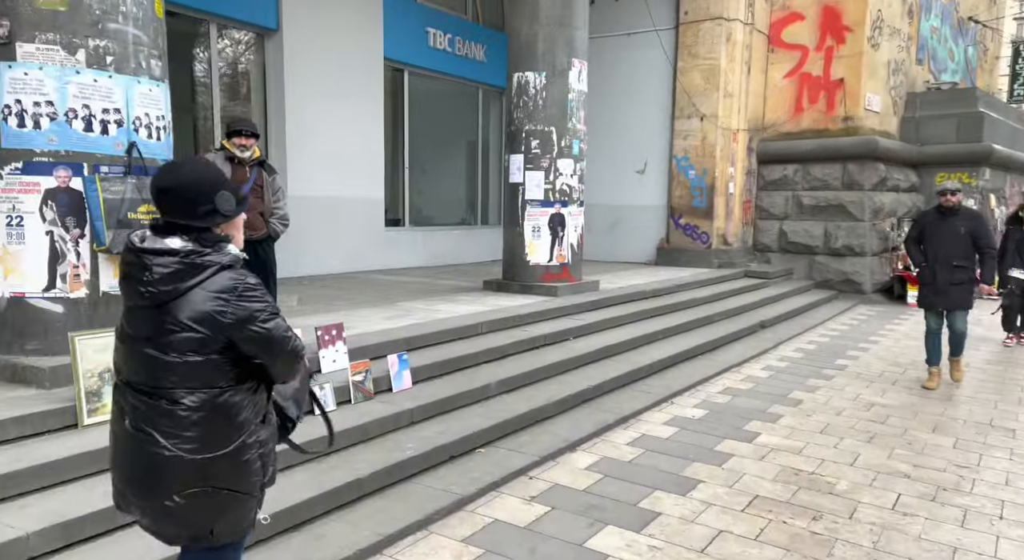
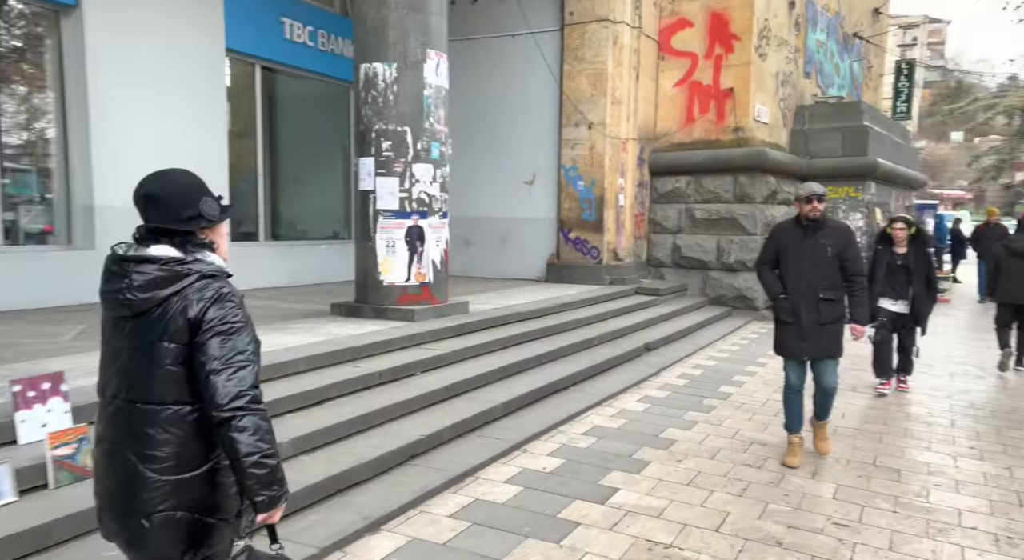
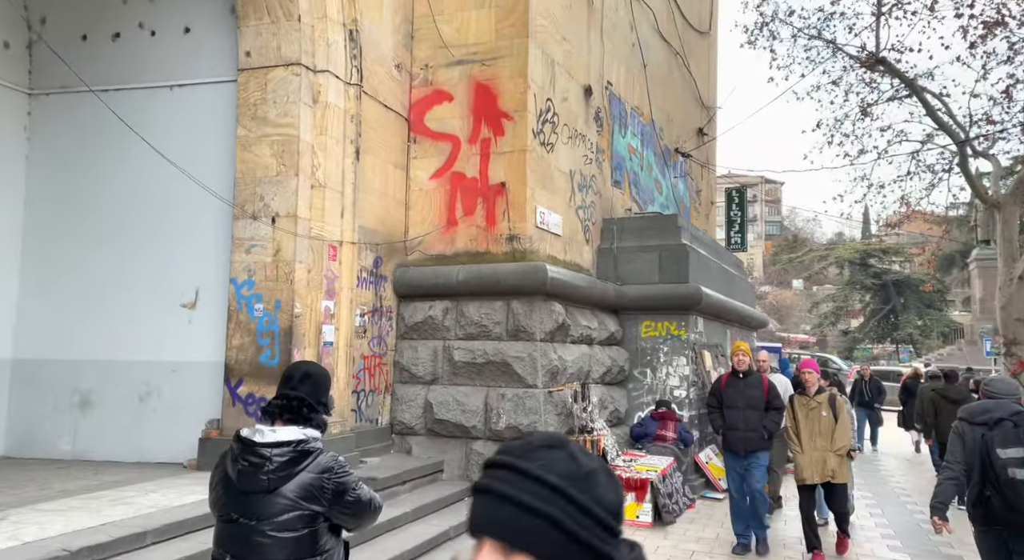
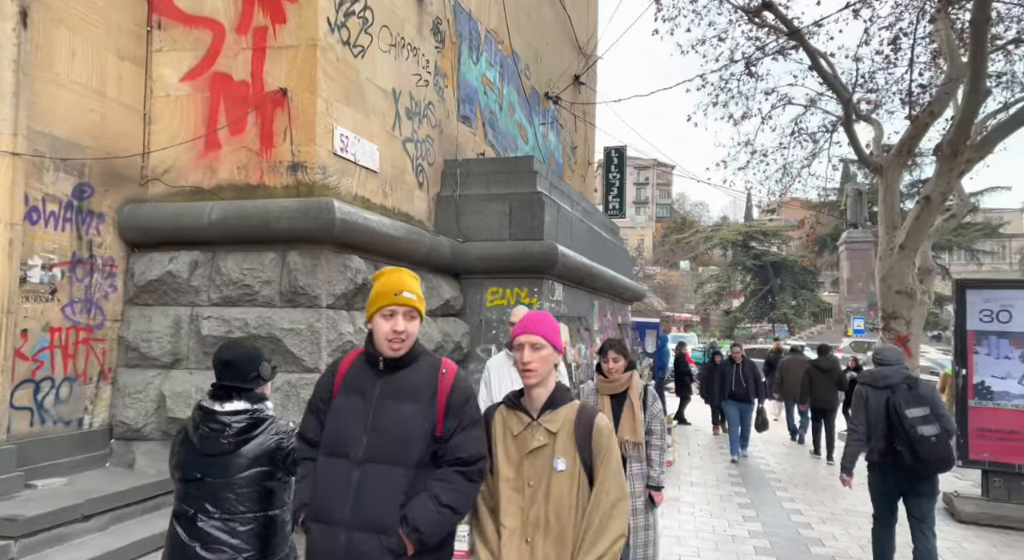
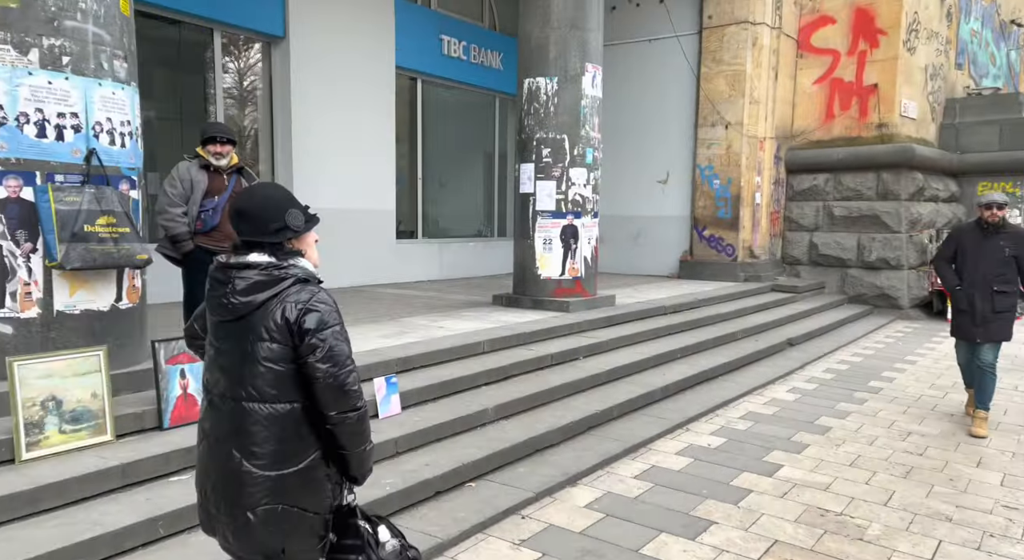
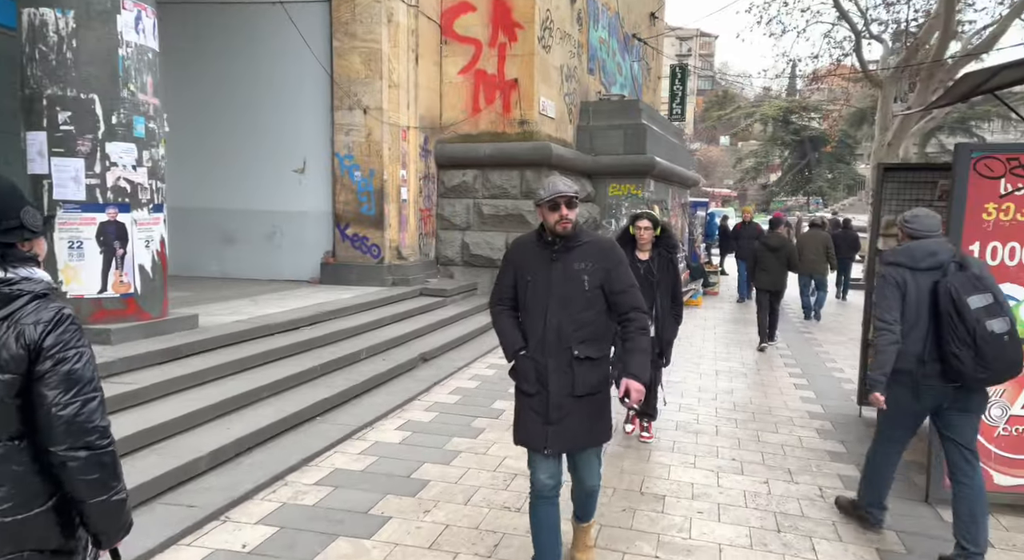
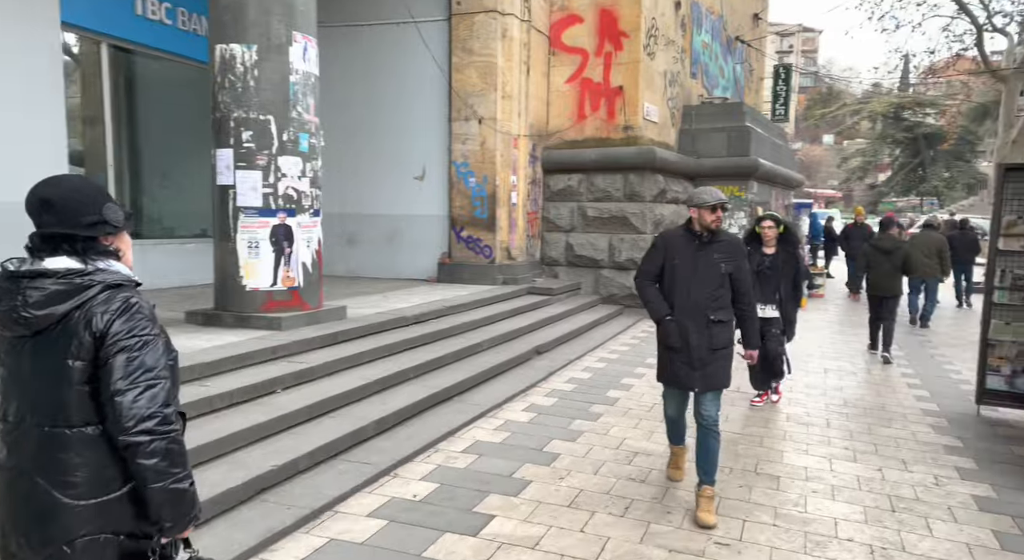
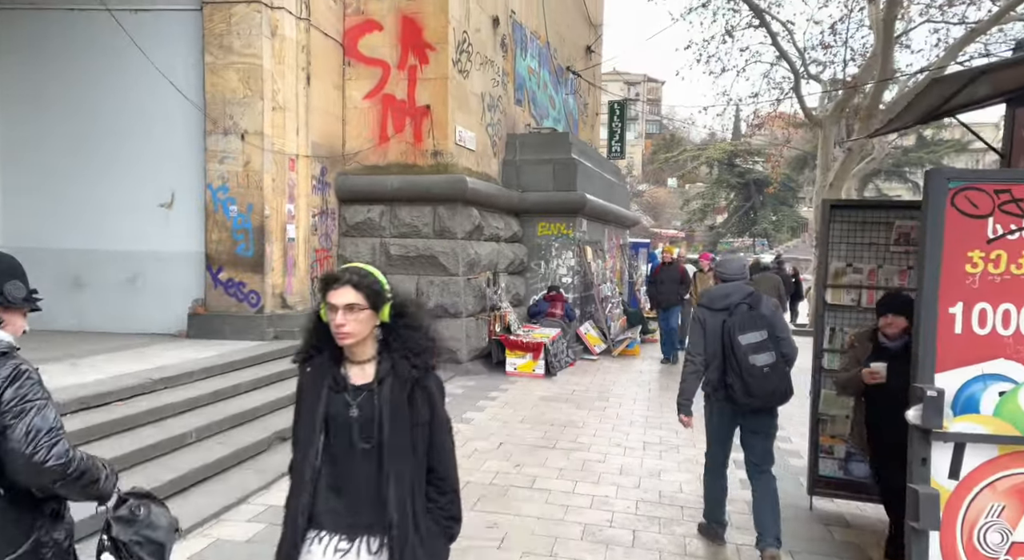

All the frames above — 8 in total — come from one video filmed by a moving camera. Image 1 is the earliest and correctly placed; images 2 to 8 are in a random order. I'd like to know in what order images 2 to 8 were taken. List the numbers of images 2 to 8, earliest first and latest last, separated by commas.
5, 2, 7, 6, 8, 3, 4
